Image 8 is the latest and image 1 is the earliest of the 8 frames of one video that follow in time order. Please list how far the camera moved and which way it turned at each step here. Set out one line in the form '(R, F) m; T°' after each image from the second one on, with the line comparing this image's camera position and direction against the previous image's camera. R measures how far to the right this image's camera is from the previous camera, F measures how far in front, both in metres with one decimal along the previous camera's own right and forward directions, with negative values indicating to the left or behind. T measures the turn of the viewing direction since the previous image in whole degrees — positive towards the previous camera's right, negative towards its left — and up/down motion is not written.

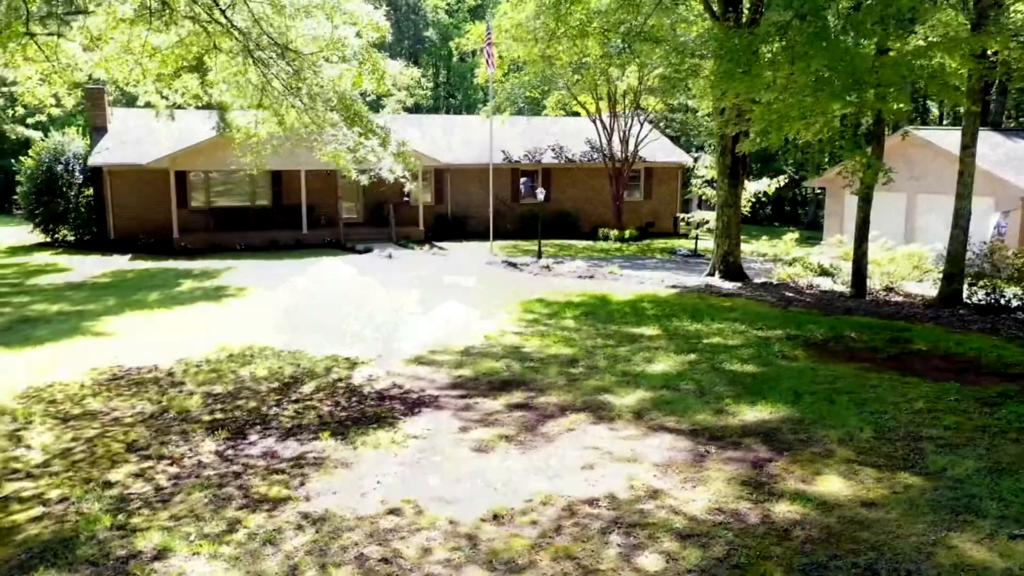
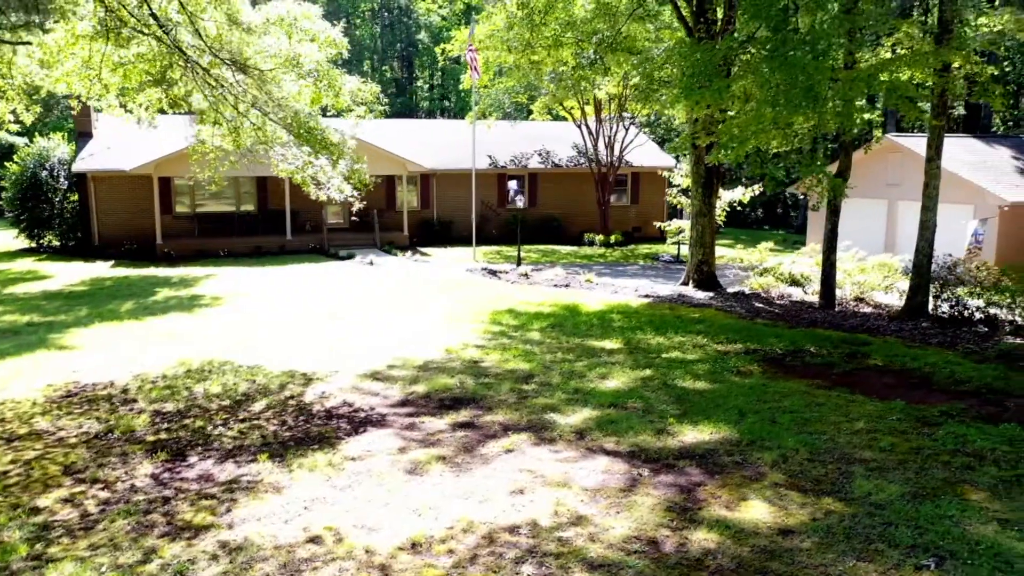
(+0.4, 0.0) m; 0°
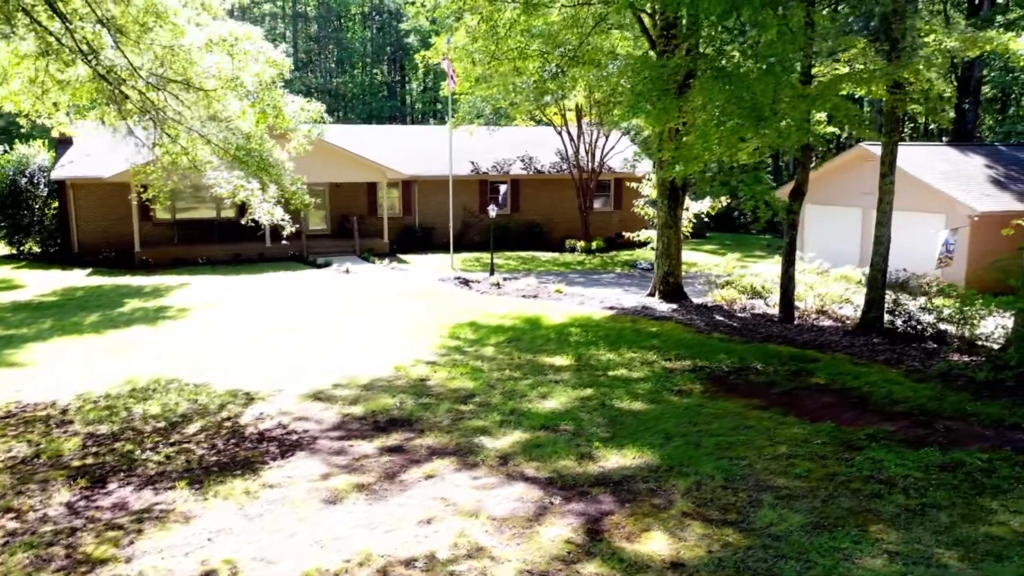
(+0.6, 0.0) m; 0°
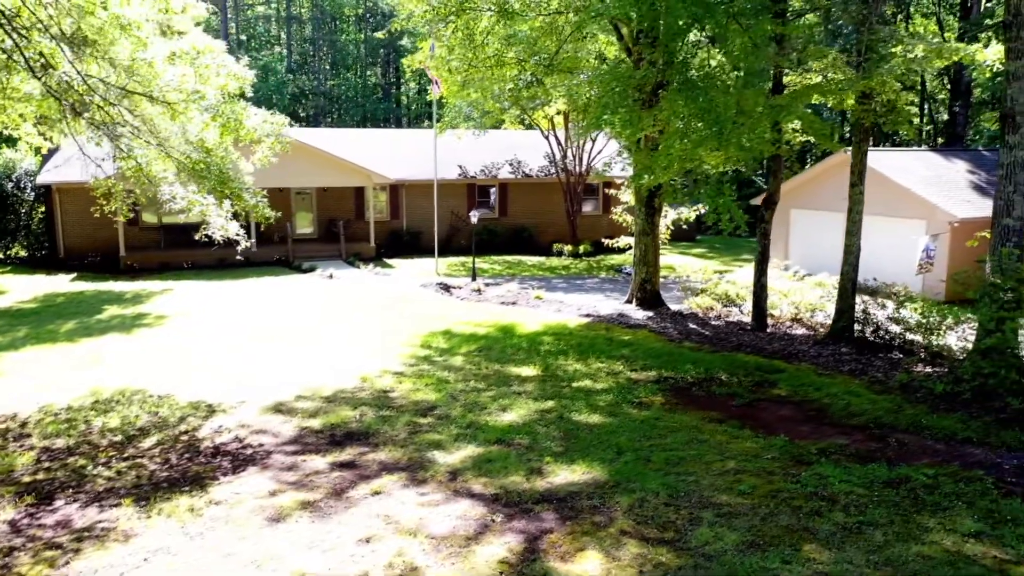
(+0.4, 0.0) m; 0°
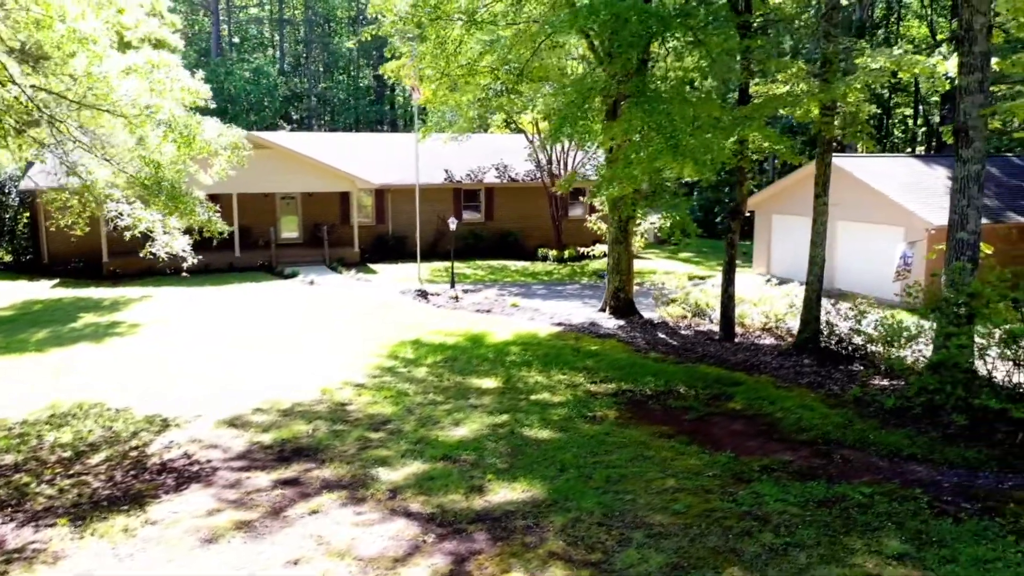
(+0.5, 0.0) m; 0°
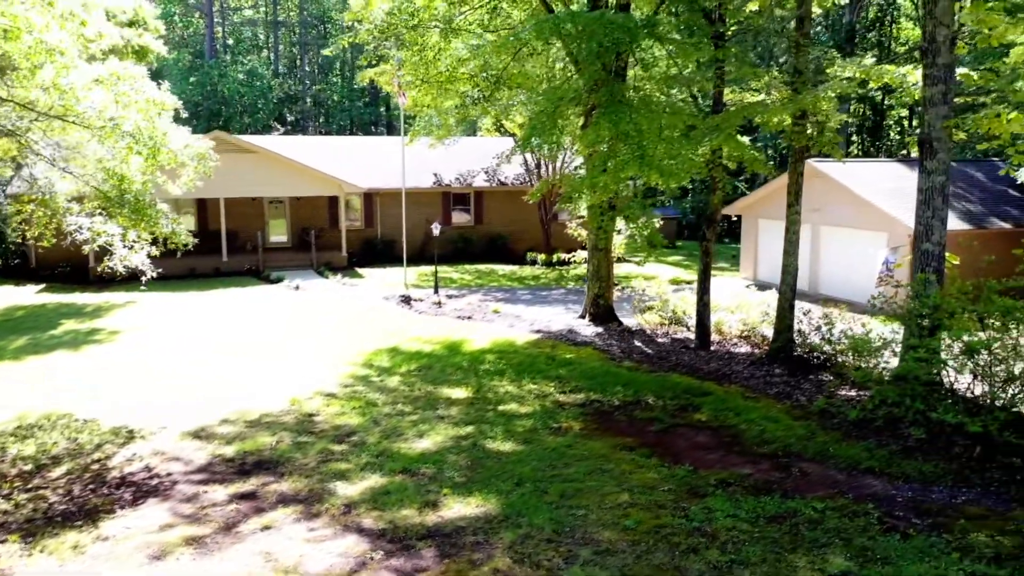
(+0.3, 0.0) m; 0°
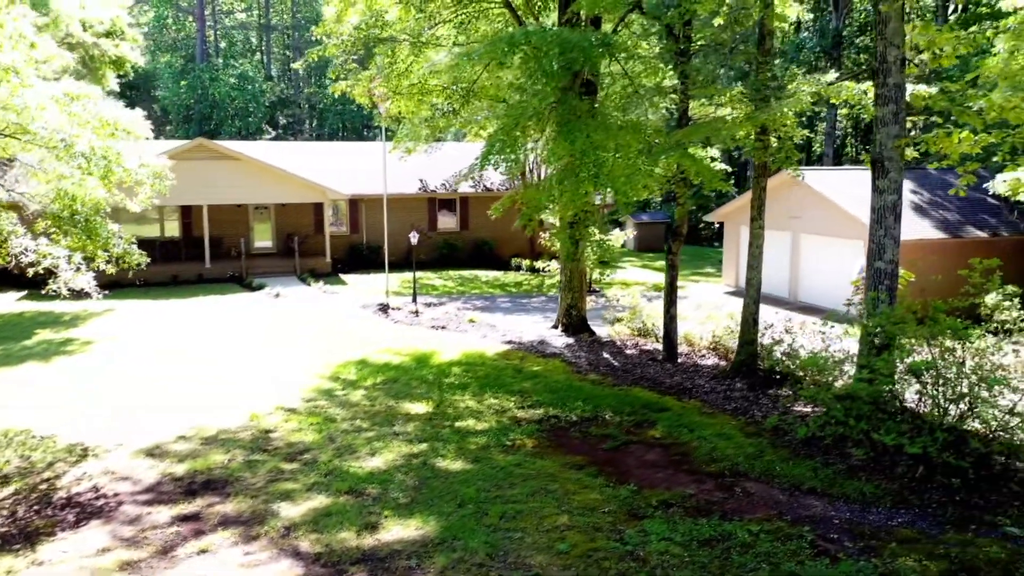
(+0.5, 0.0) m; 0°
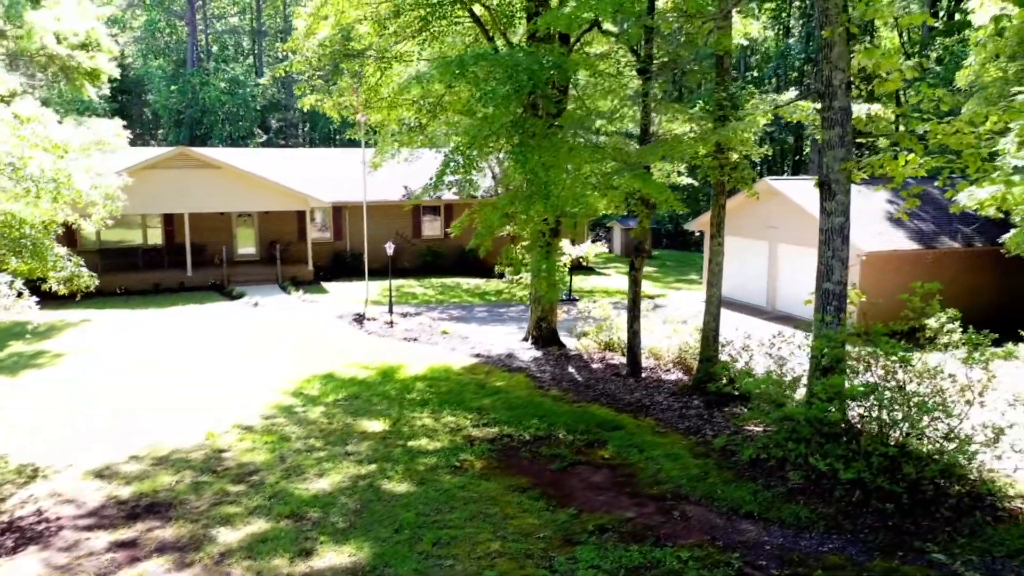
(+0.5, -0.1) m; 0°
